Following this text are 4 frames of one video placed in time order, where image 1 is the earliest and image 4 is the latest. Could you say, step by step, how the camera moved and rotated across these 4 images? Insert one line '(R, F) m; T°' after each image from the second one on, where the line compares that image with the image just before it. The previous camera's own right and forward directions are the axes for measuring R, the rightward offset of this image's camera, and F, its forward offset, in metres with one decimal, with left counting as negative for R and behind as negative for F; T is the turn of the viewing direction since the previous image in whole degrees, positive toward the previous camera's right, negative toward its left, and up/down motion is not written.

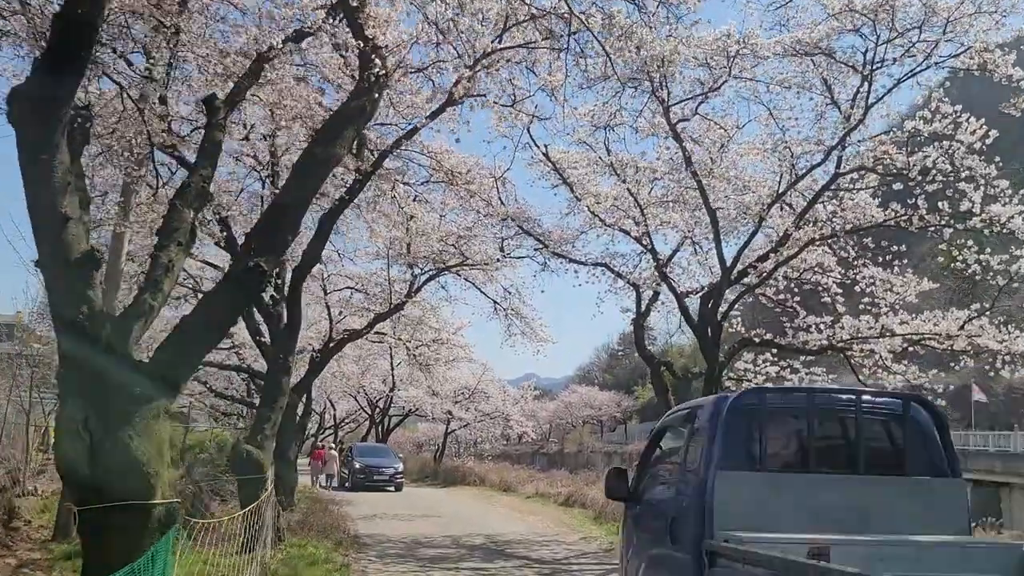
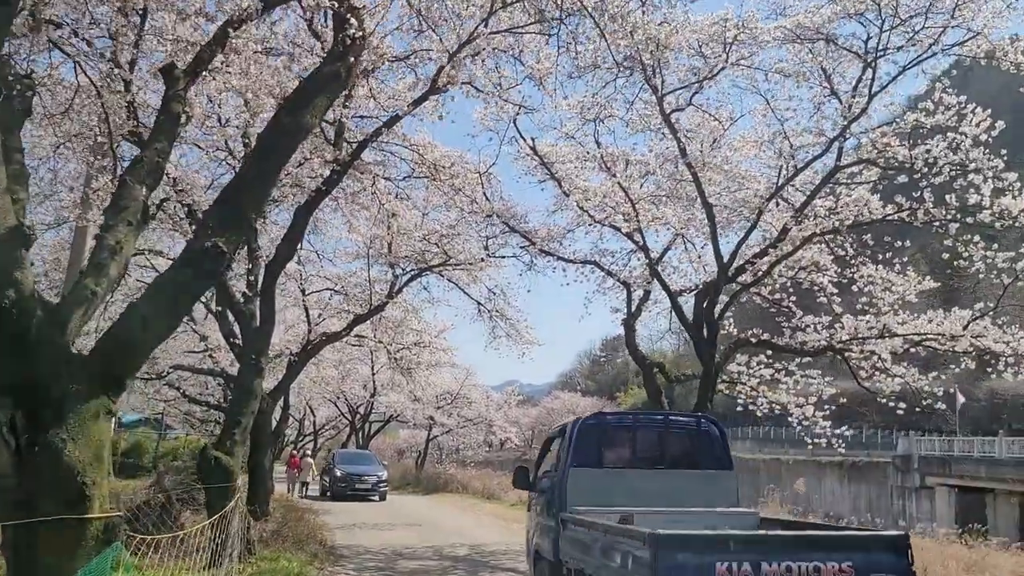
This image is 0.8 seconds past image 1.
(-0.1, +0.6) m; +1°
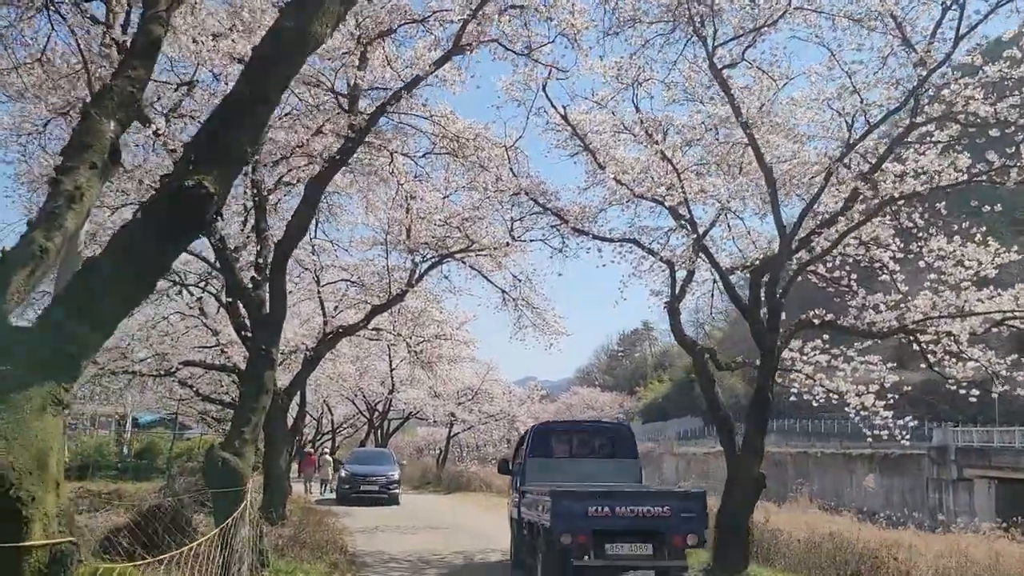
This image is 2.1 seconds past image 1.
(-0.3, +1.2) m; -1°
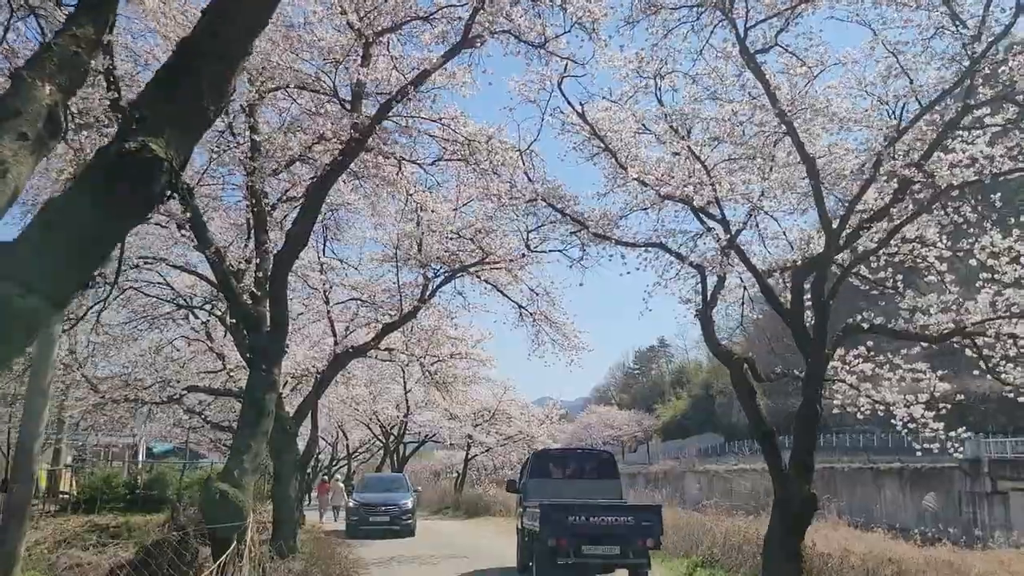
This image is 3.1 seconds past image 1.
(-0.1, +0.9) m; -1°
